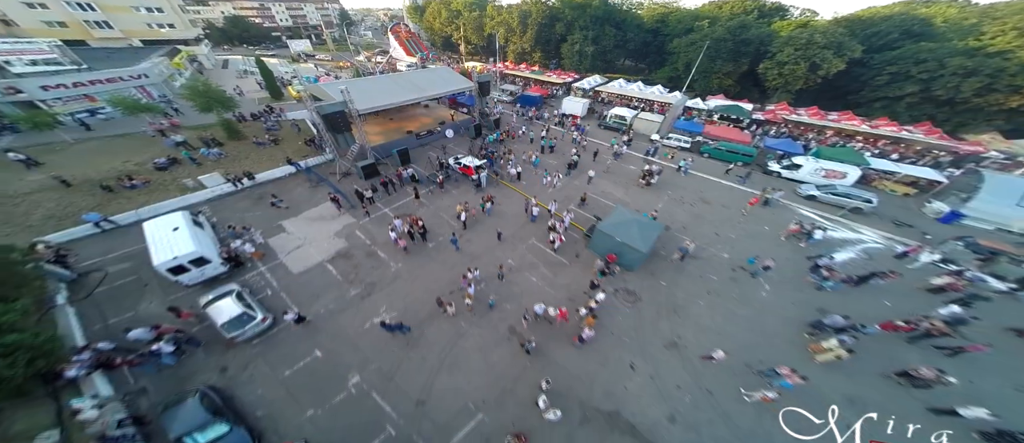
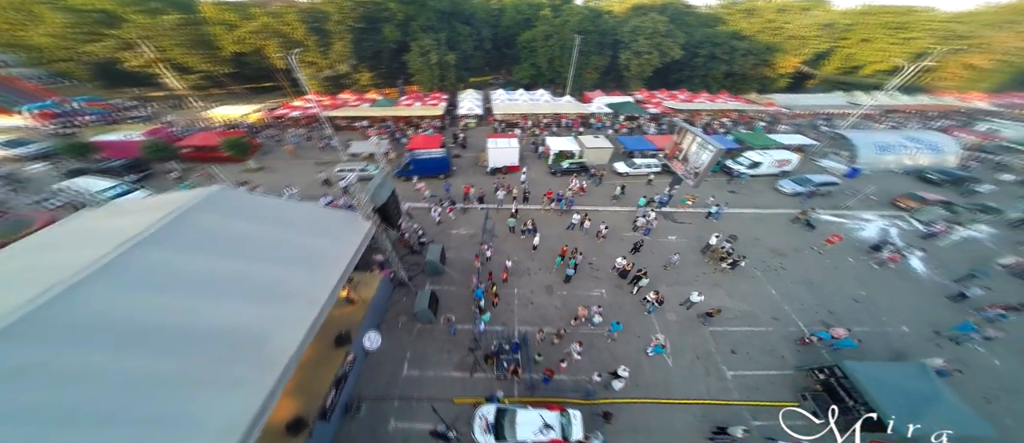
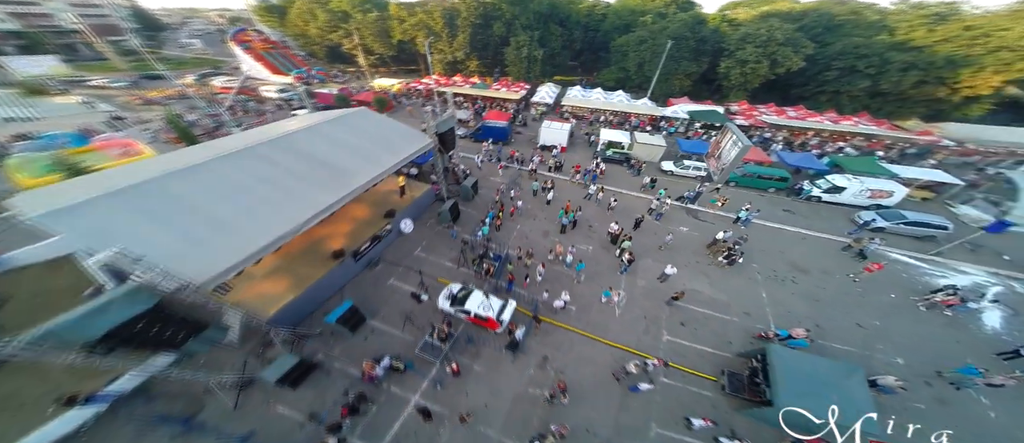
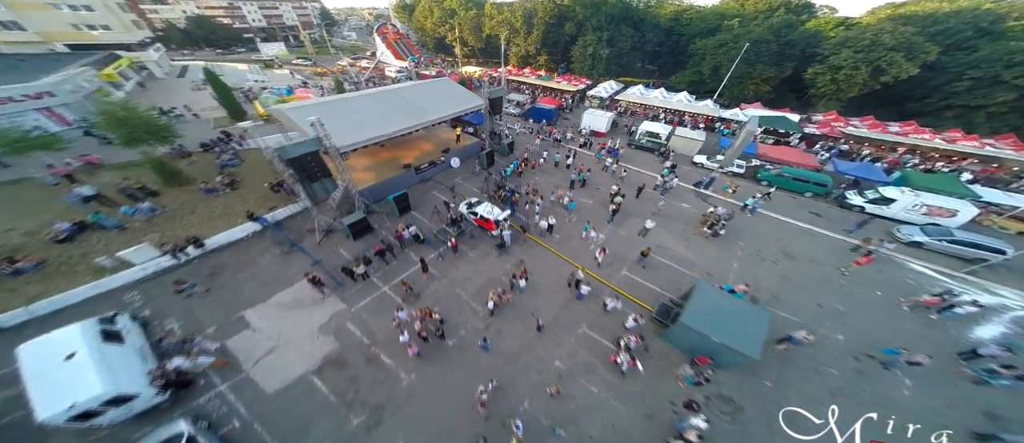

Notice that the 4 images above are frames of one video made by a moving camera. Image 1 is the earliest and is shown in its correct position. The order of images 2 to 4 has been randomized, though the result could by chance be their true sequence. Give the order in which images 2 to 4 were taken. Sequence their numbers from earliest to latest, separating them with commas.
4, 3, 2
